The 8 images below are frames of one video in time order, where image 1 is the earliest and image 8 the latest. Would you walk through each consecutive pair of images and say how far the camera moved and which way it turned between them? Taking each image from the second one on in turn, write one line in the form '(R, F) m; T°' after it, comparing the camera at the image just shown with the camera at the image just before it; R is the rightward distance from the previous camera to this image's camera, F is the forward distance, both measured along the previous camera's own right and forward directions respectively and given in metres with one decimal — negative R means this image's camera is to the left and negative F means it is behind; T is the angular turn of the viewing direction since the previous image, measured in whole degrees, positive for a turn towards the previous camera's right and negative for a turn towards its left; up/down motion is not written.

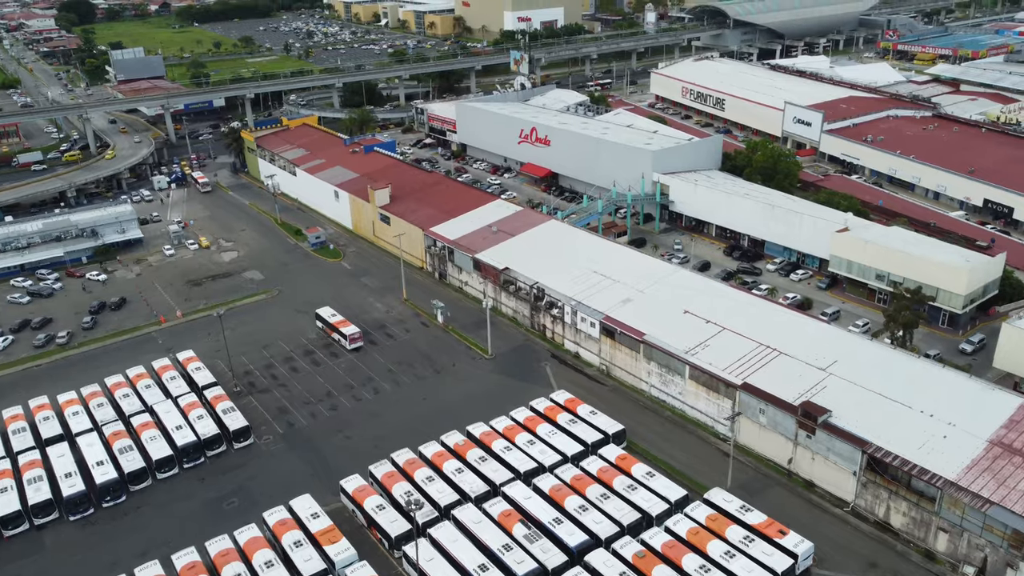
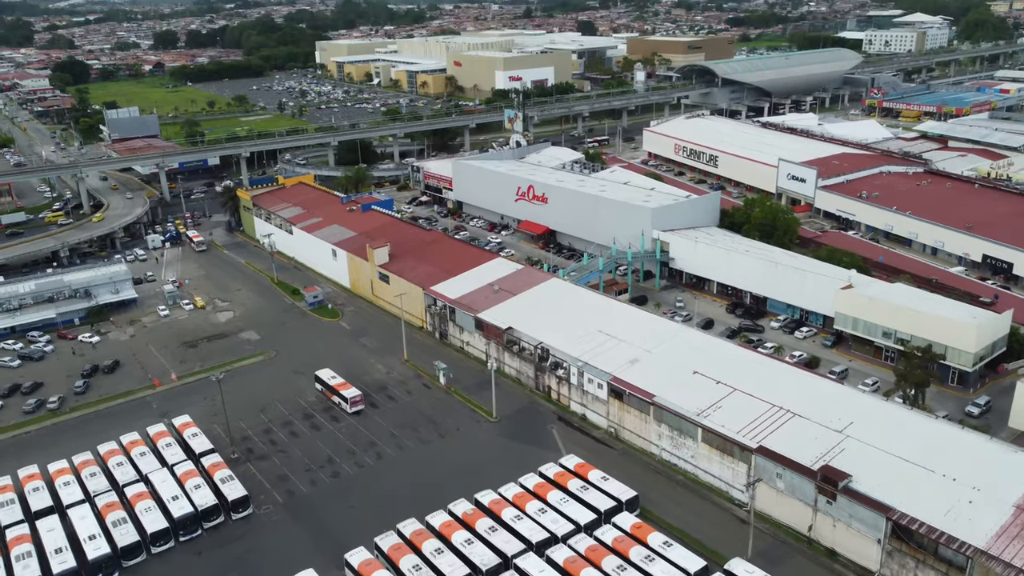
(-0.5, +0.3) m; +1°
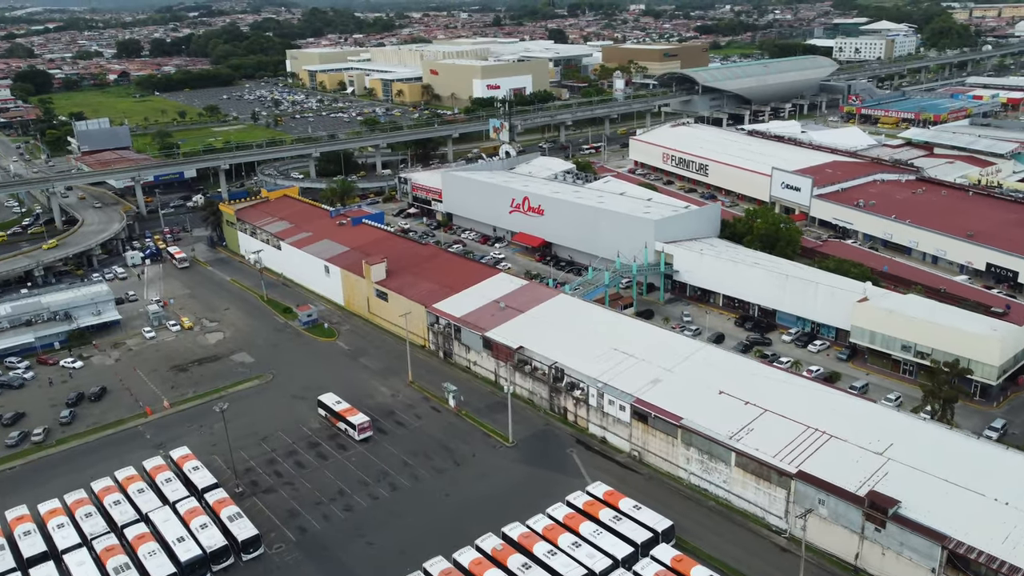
(-1.5, +1.0) m; +2°
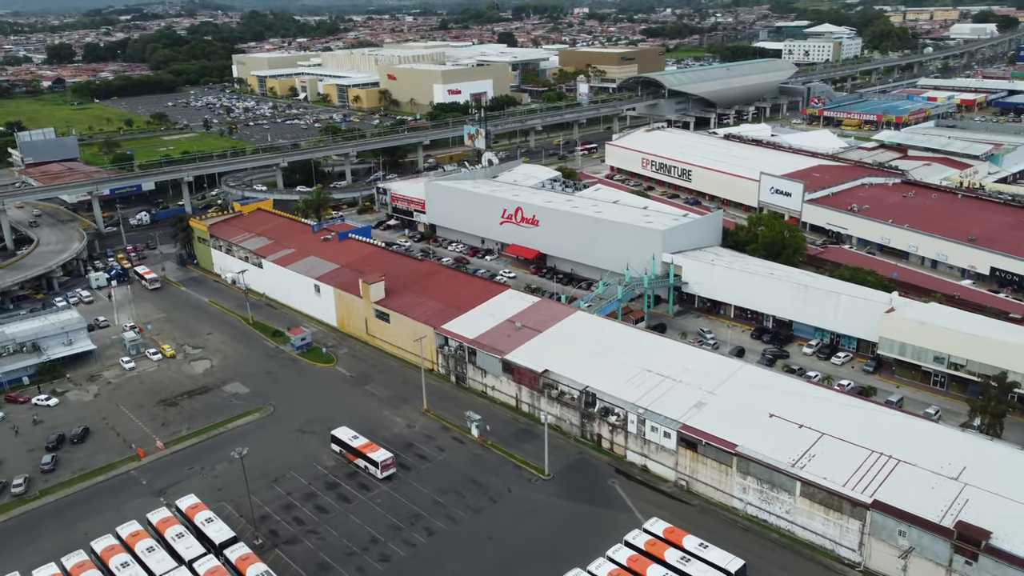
(-2.6, +1.6) m; +4°
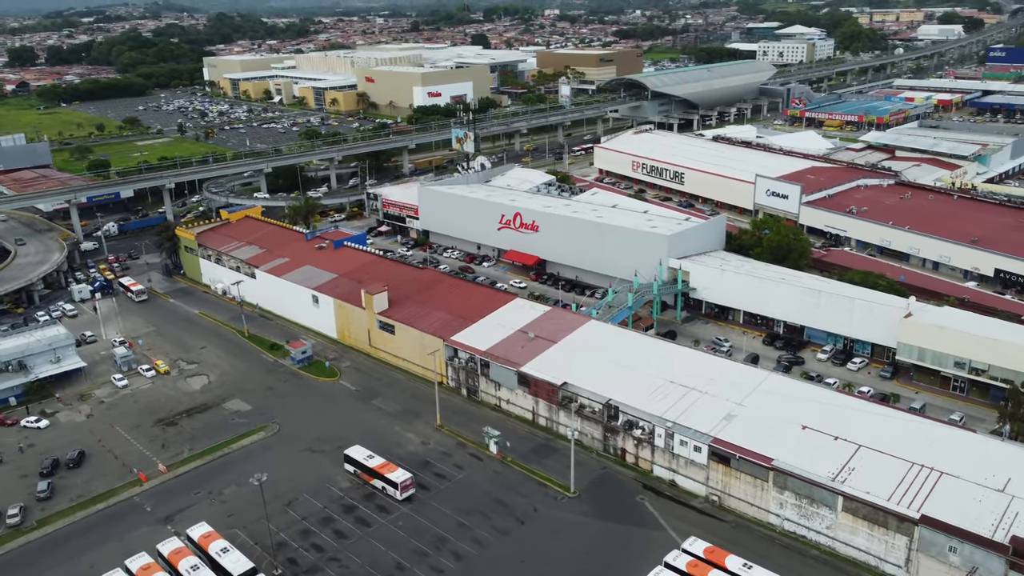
(-1.5, +0.8) m; +2°
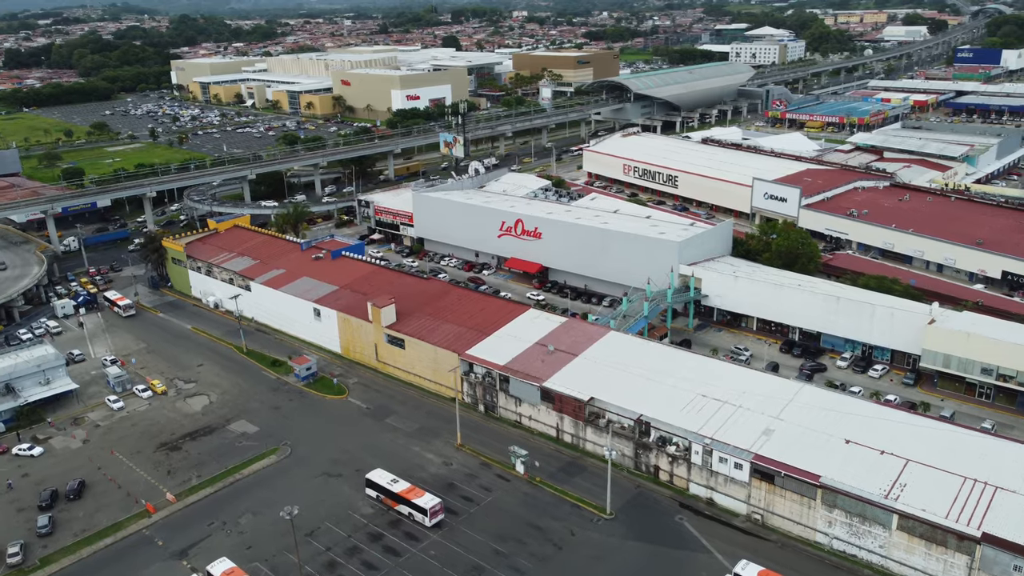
(-1.8, +1.0) m; +2°
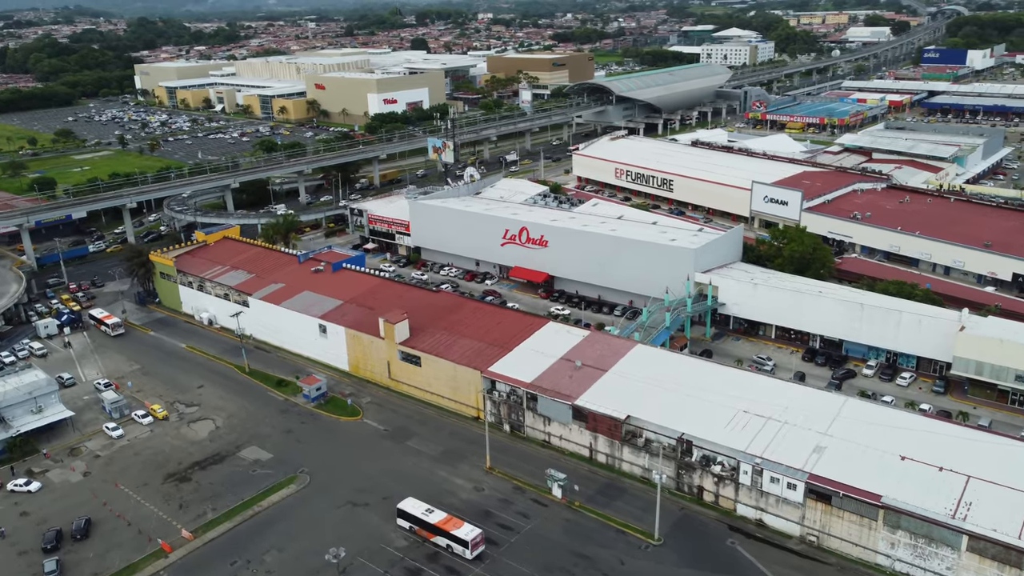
(-2.0, +1.1) m; +2°
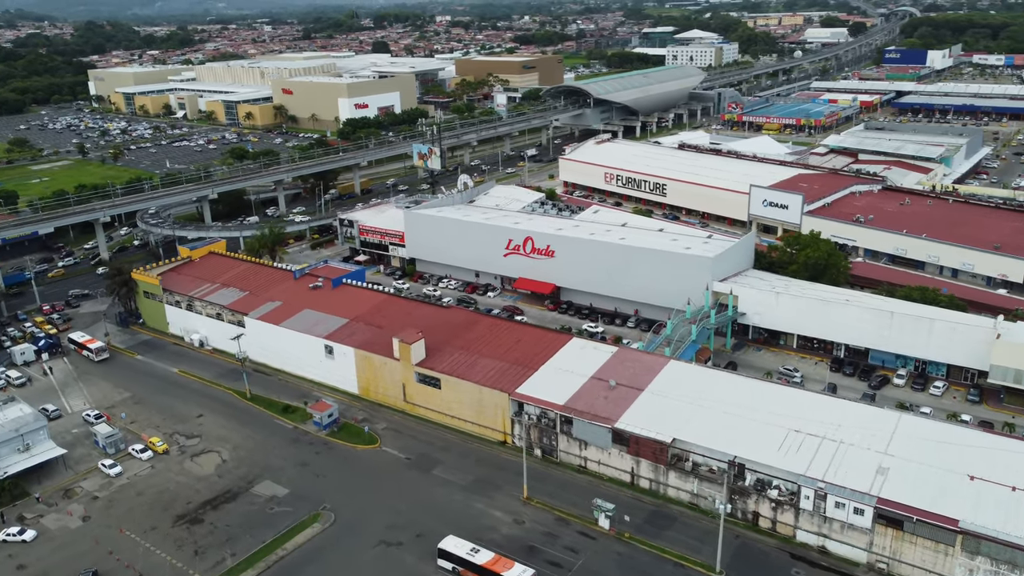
(-2.3, +1.4) m; +3°
